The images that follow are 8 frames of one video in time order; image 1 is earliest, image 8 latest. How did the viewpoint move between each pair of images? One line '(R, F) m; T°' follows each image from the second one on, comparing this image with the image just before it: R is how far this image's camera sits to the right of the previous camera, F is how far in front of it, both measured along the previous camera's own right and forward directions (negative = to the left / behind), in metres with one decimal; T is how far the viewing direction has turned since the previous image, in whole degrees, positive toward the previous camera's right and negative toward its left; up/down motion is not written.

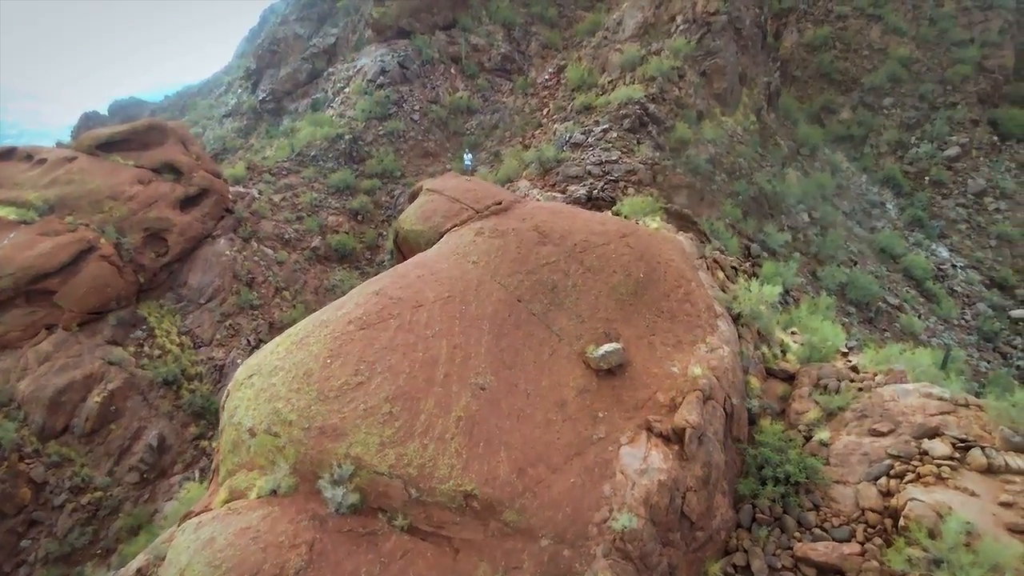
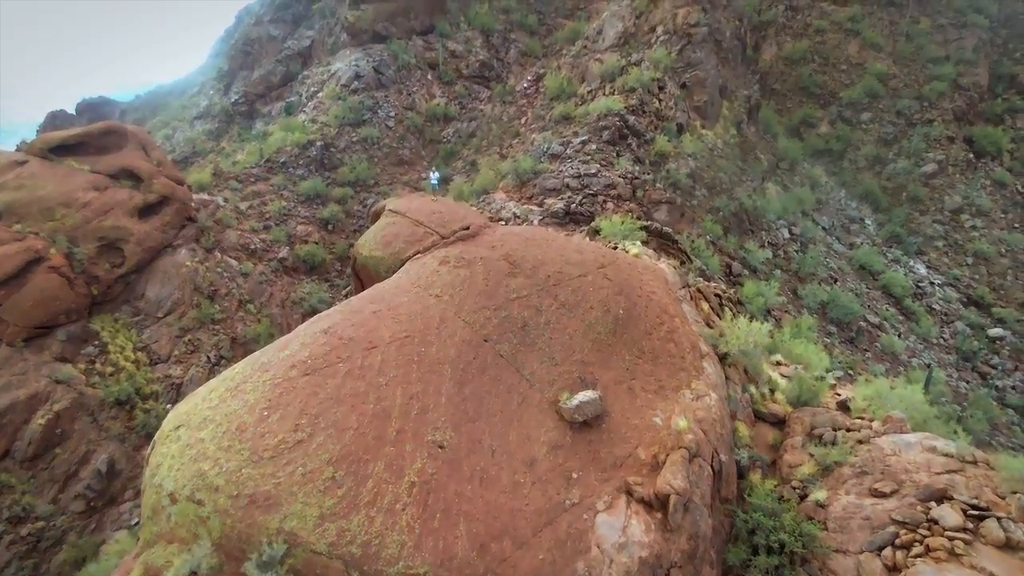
(+0.1, +0.3) m; +2°
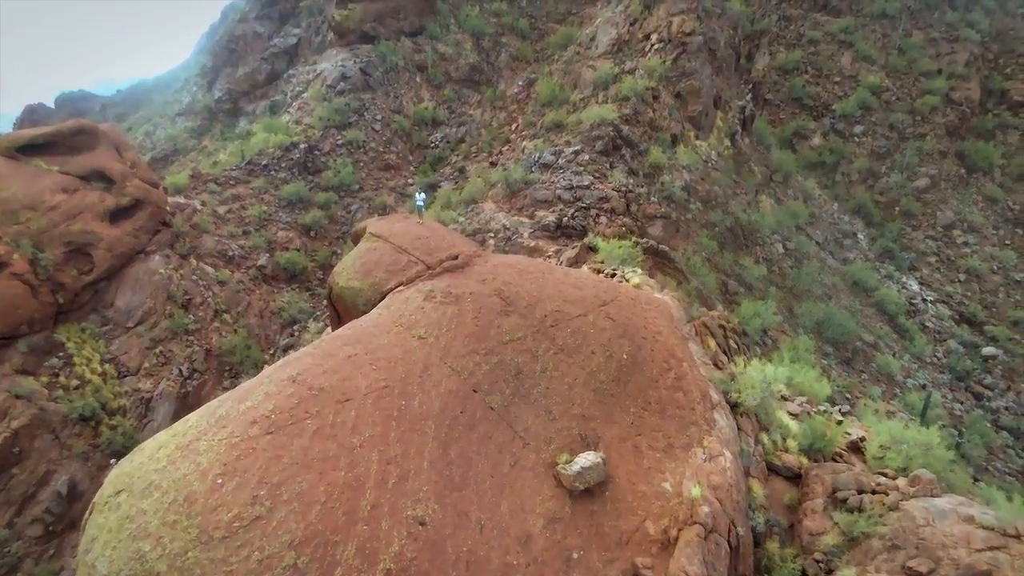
(0.0, +0.3) m; +1°
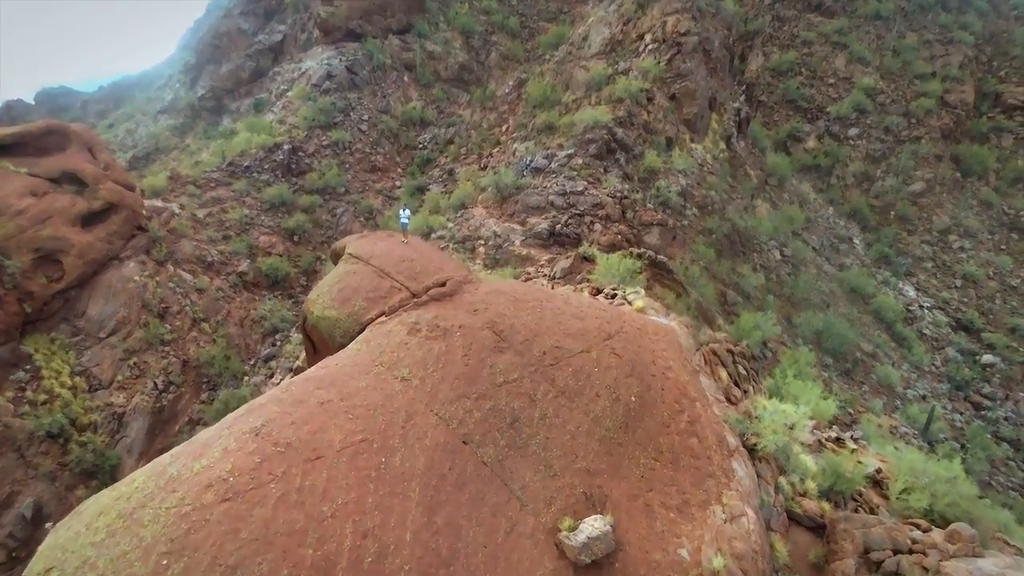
(0.0, +0.3) m; +1°
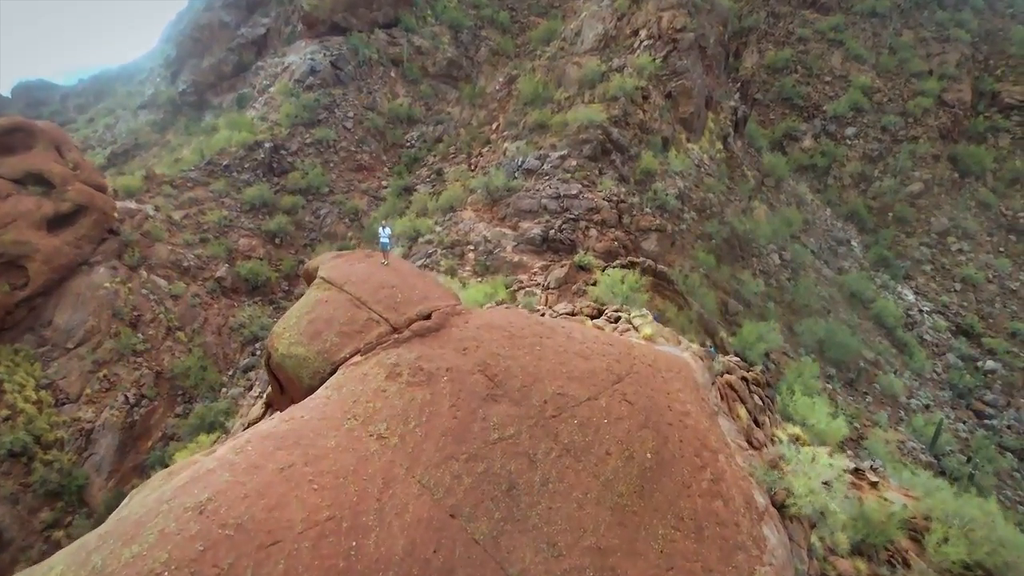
(0.0, +0.4) m; +1°
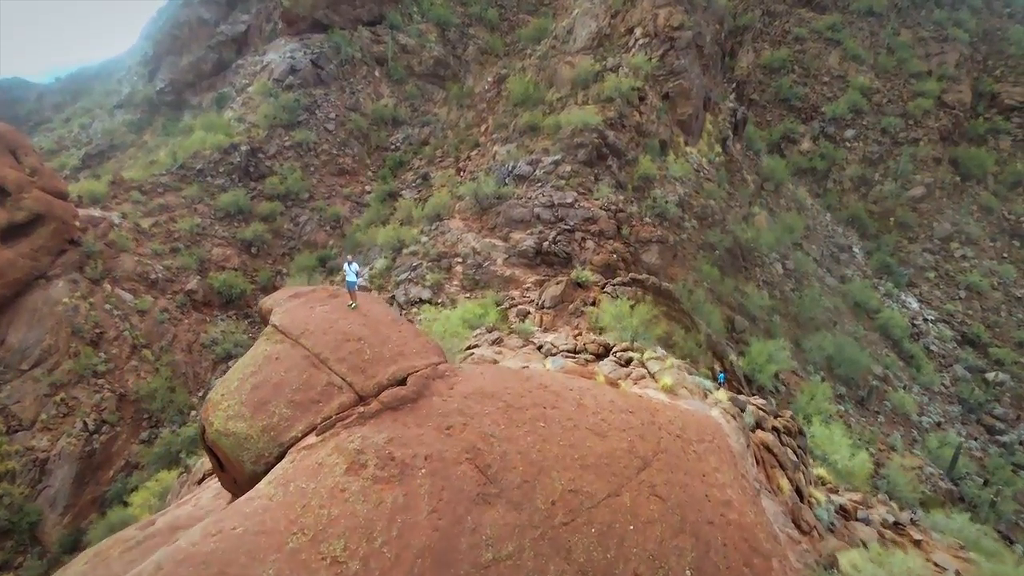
(0.0, +0.5) m; +1°
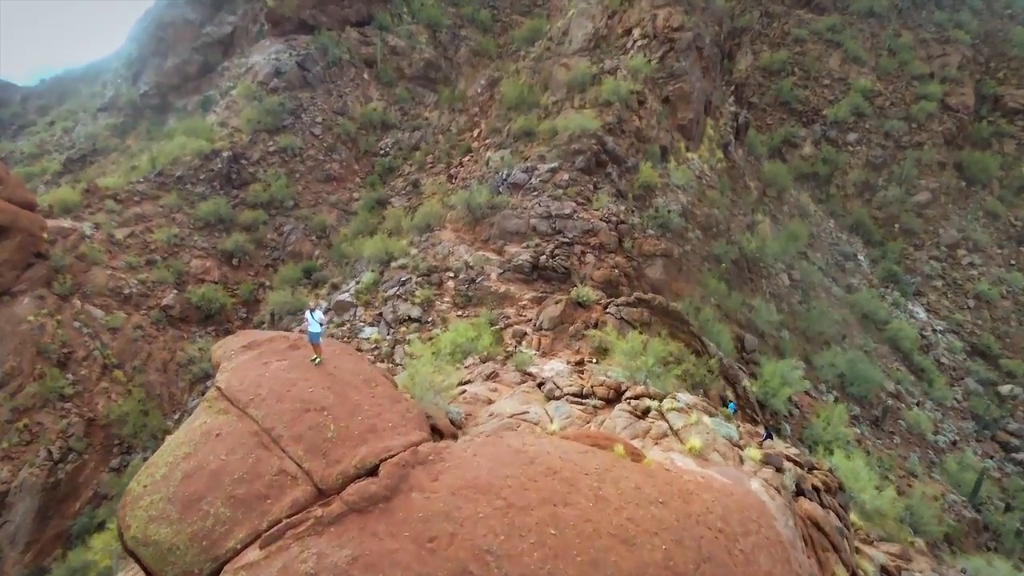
(0.0, +0.4) m; +1°
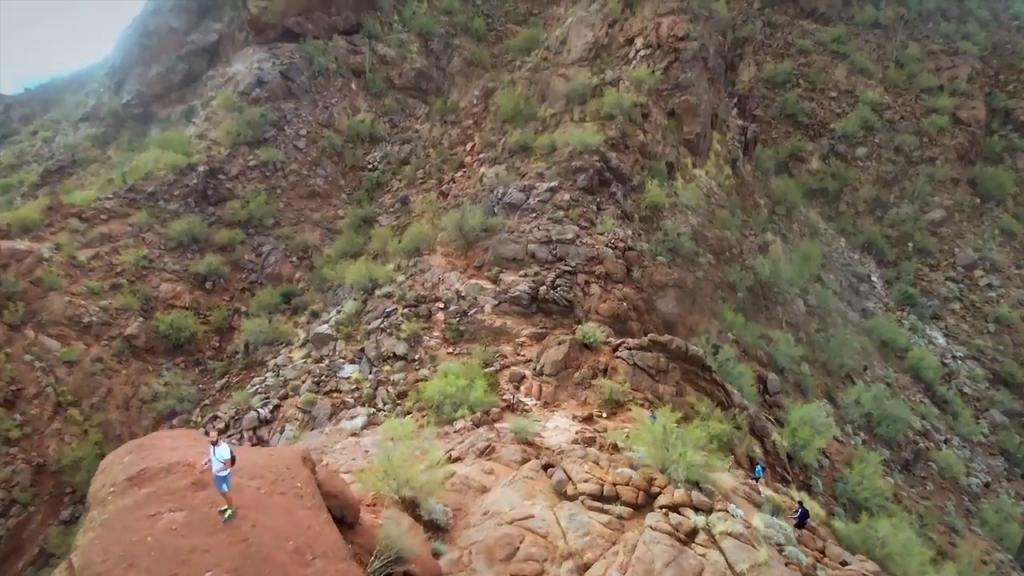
(0.0, +0.7) m; +1°
